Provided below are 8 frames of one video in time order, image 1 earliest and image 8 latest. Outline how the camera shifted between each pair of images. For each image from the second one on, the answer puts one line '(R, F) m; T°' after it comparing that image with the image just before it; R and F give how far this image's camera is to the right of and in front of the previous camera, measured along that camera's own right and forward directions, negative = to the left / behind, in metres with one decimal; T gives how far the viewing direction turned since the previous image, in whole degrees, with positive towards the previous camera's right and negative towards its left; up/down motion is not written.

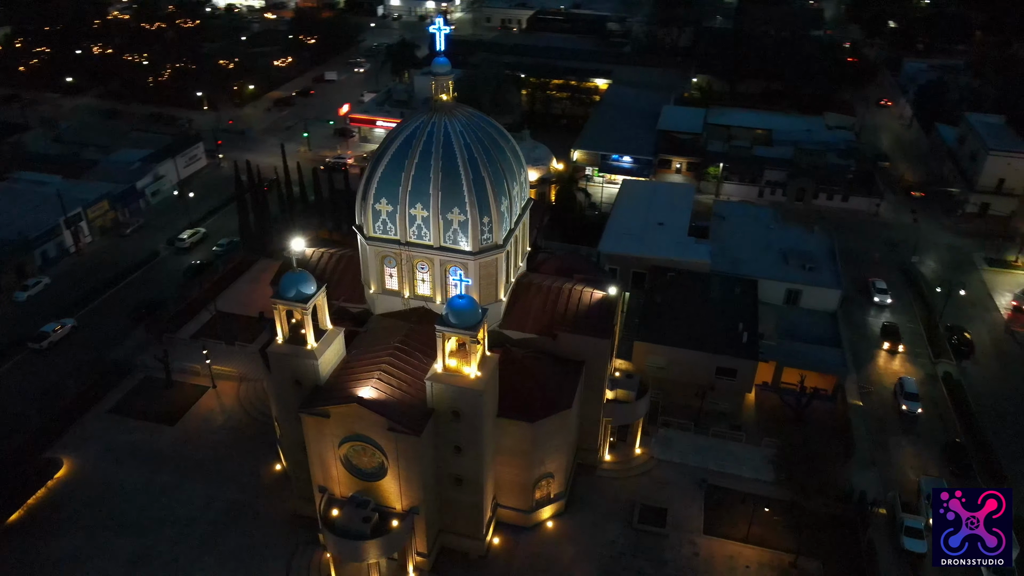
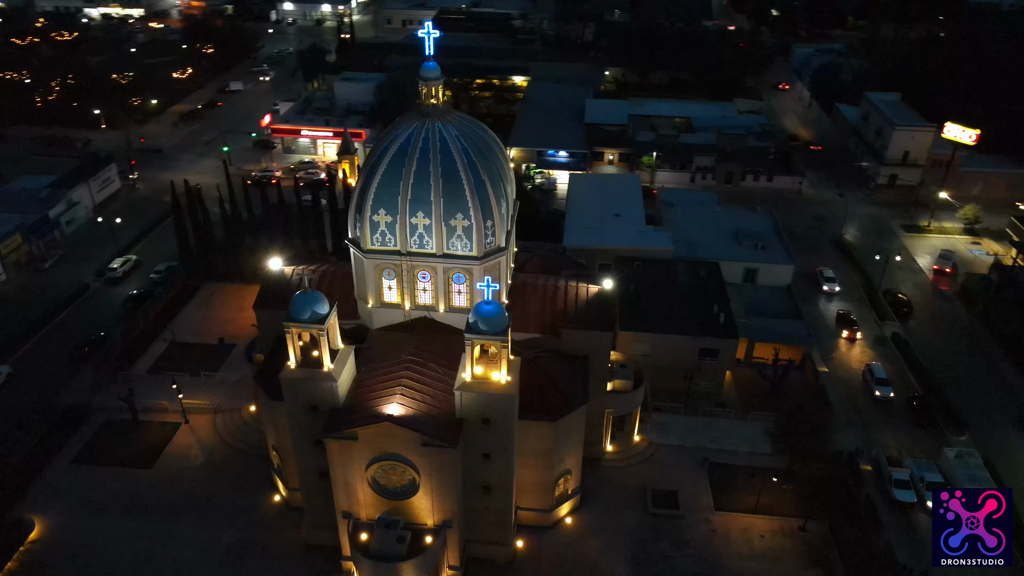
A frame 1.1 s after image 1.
(-4.1, +0.4) m; +8°
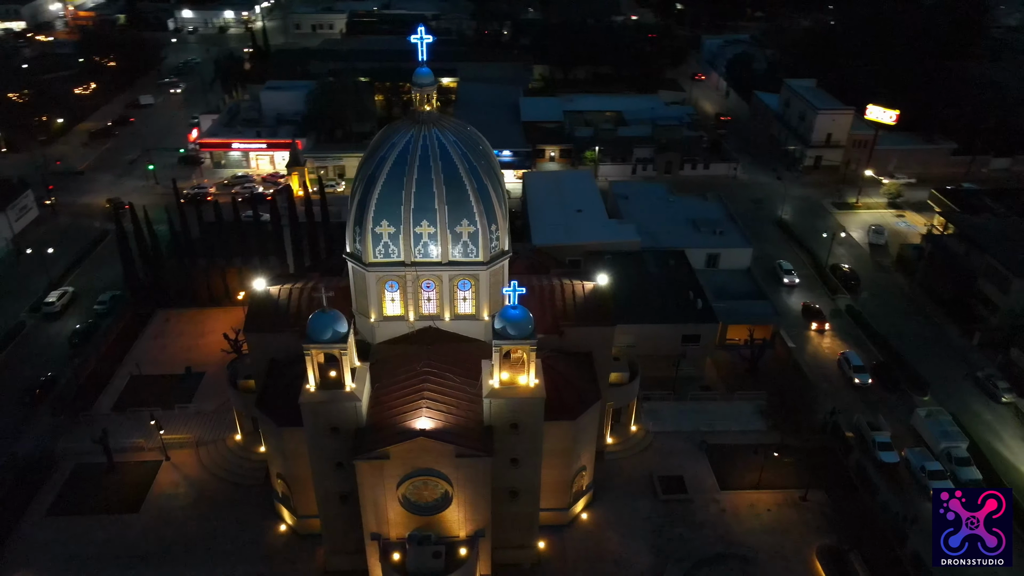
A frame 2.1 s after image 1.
(-3.6, +0.3) m; +7°
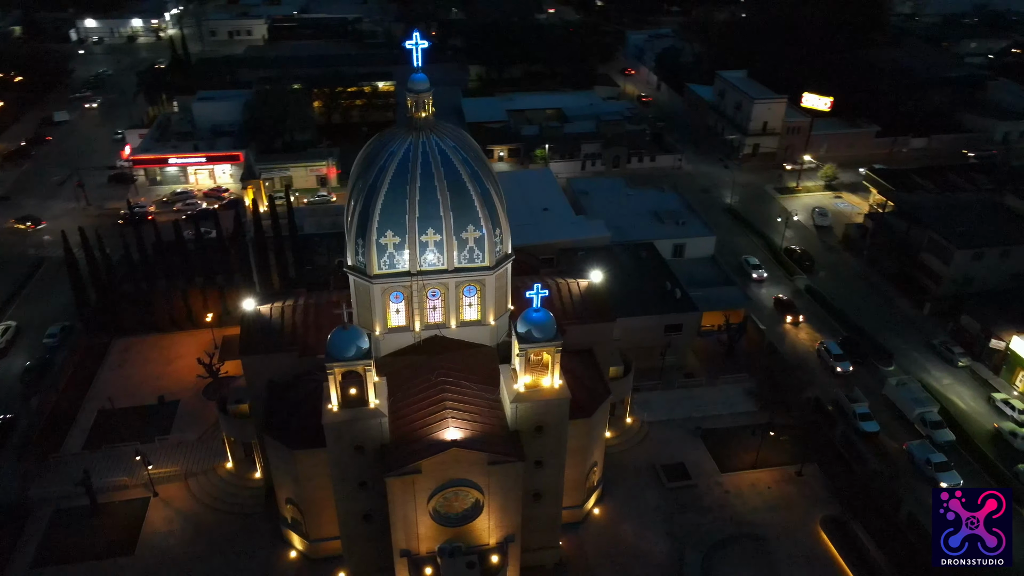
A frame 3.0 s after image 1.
(-3.1, +0.2) m; +6°
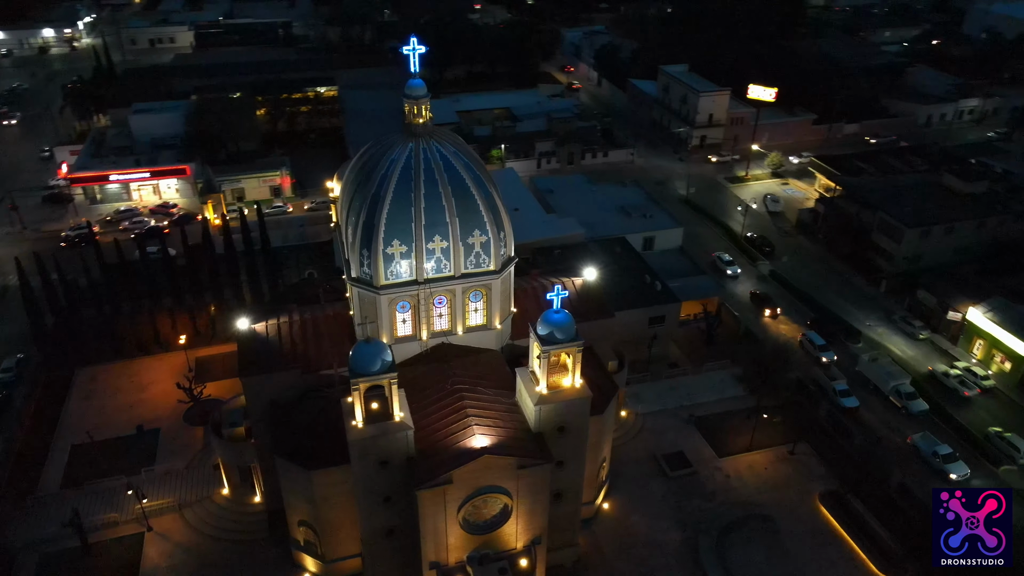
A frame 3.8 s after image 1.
(-2.8, +0.2) m; +5°
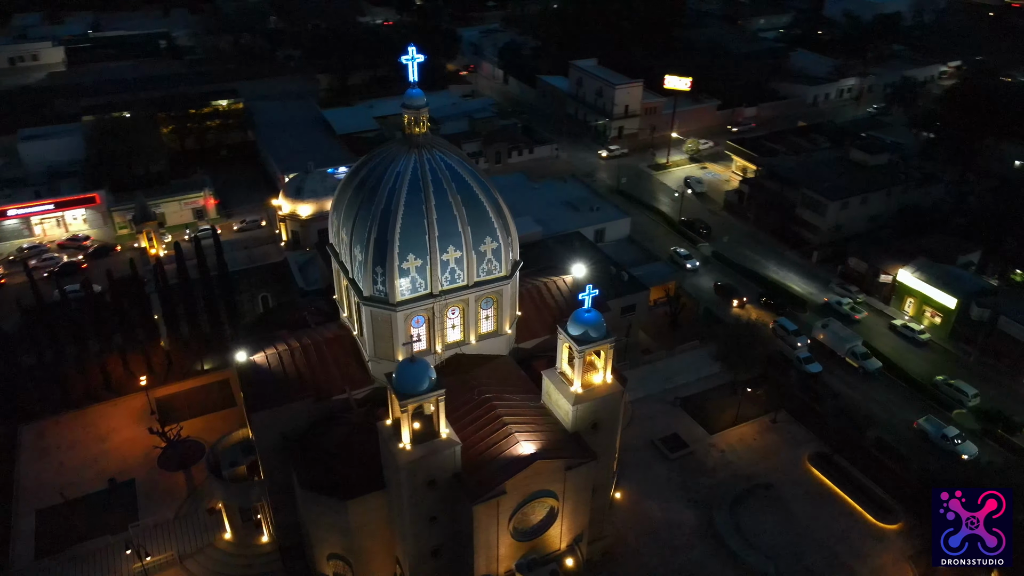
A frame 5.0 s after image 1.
(-4.5, +0.4) m; +9°
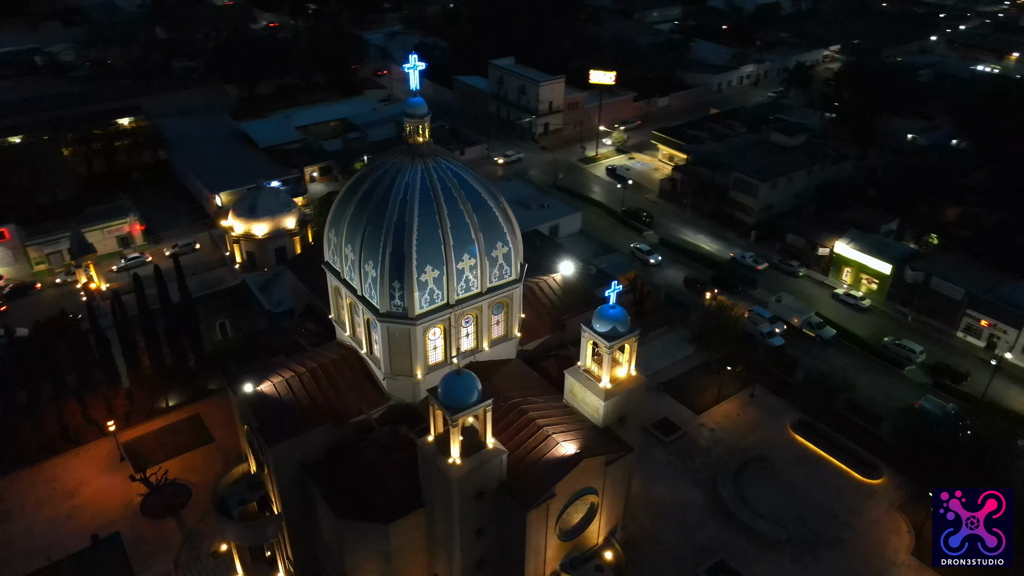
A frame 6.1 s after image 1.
(-4.1, +0.3) m; +8°
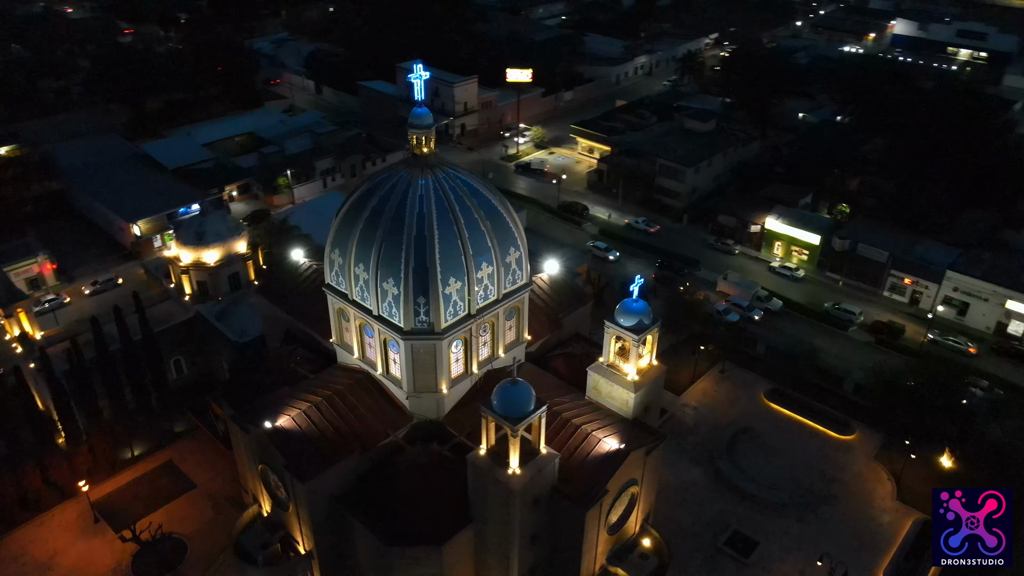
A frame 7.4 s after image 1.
(-4.6, +0.4) m; +9°
